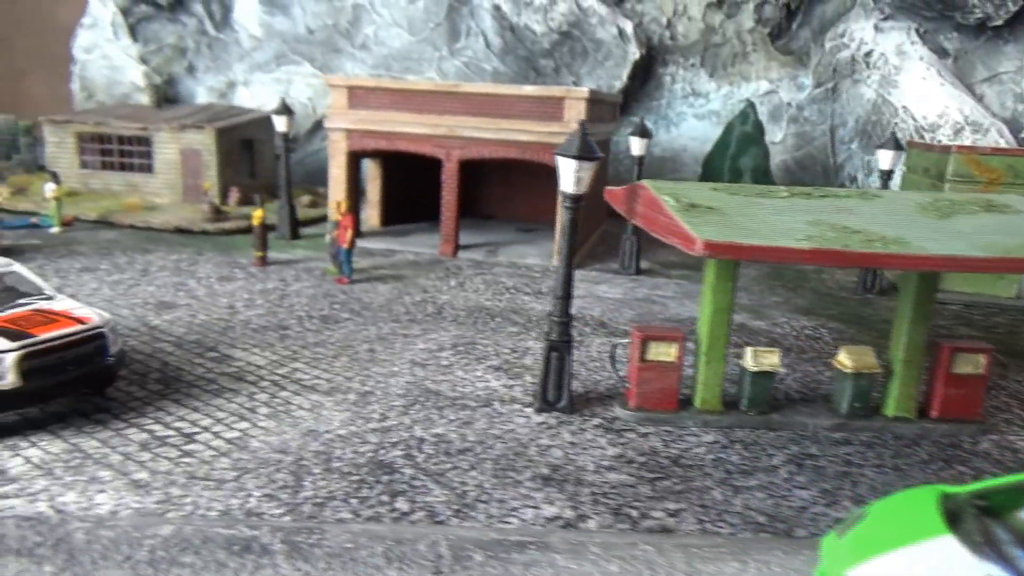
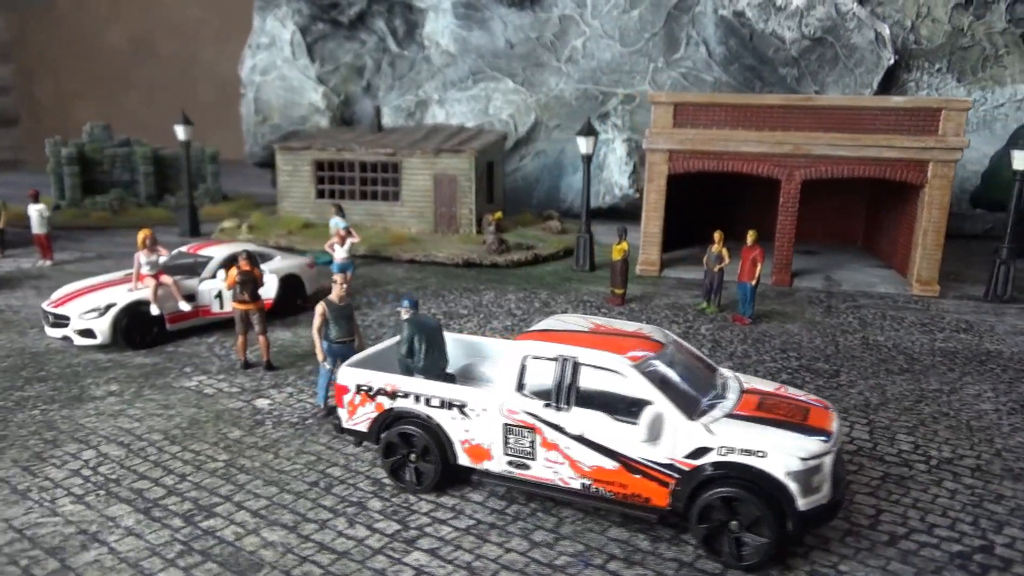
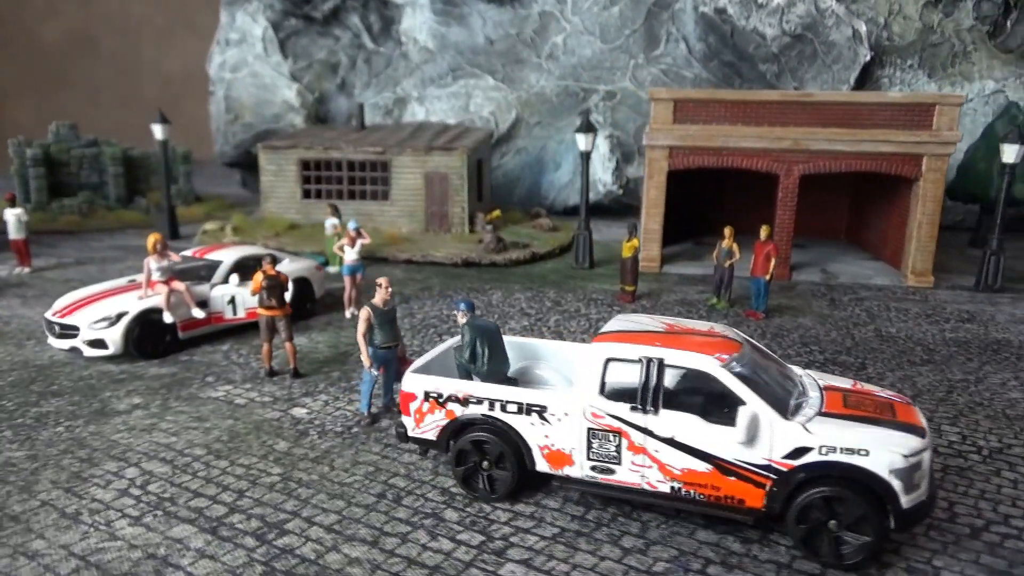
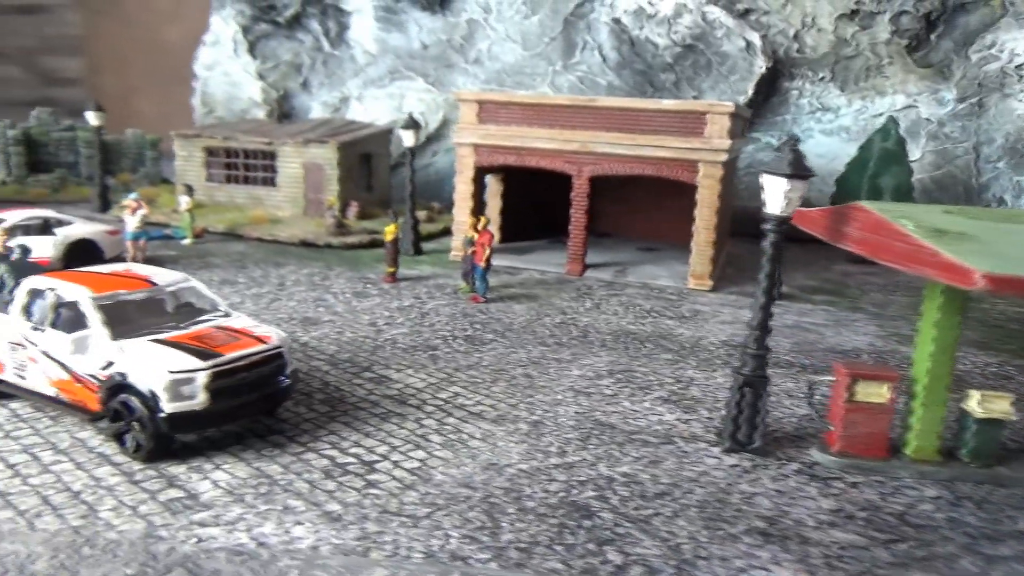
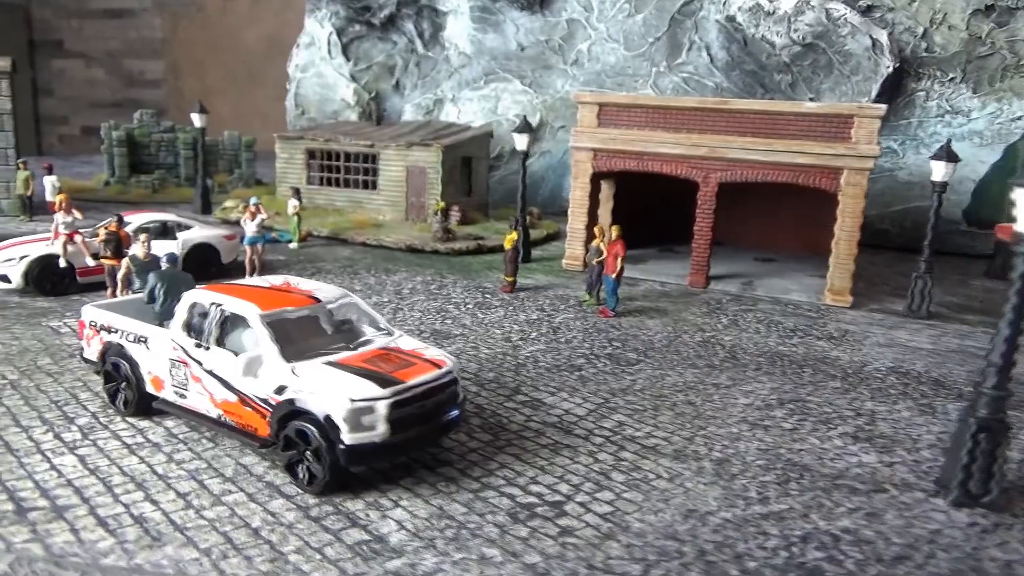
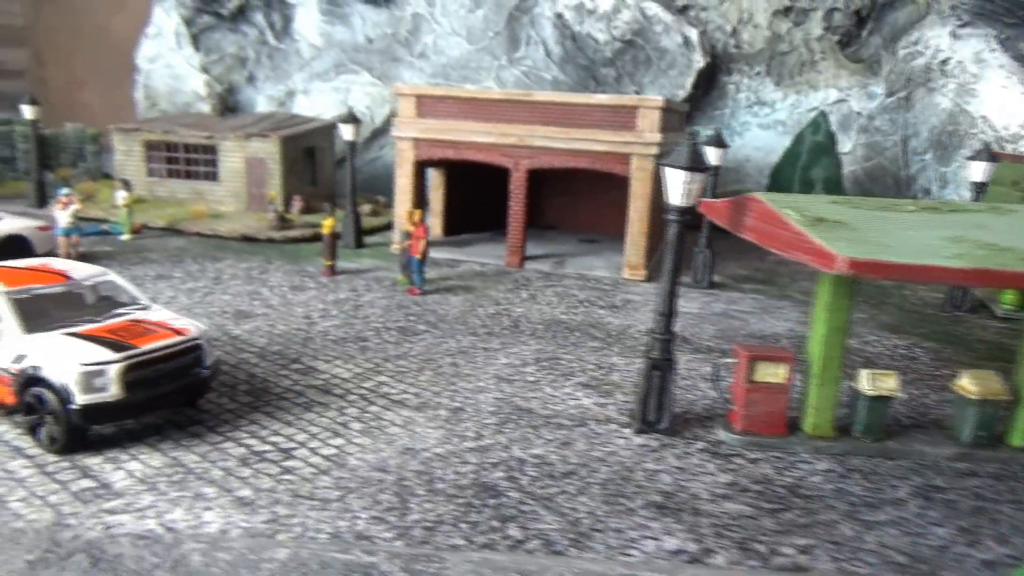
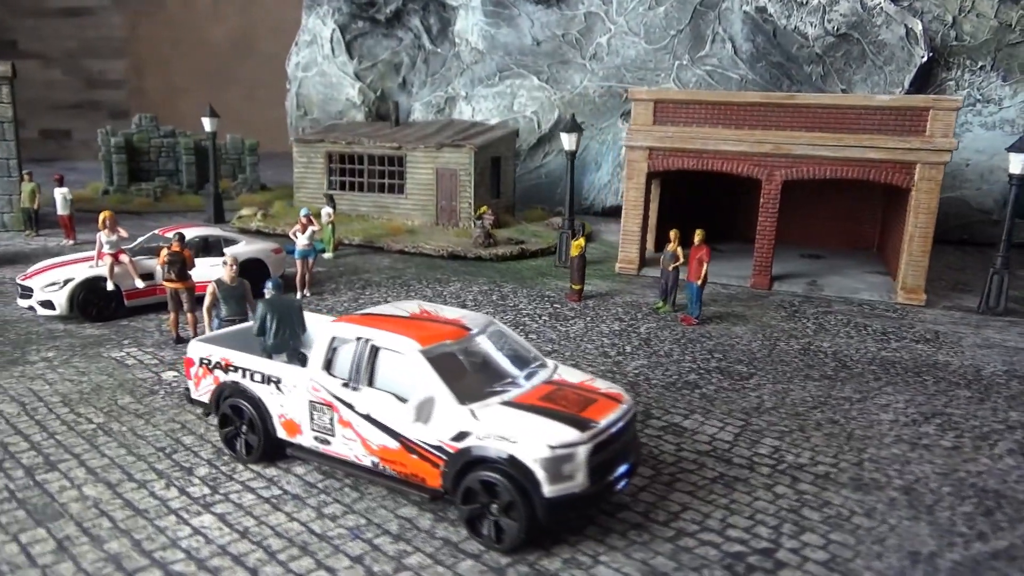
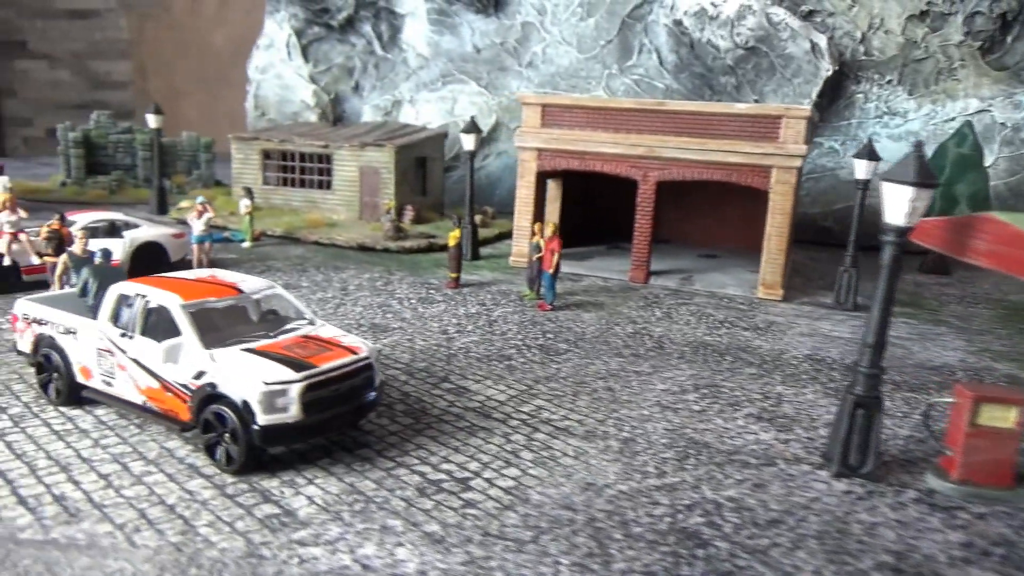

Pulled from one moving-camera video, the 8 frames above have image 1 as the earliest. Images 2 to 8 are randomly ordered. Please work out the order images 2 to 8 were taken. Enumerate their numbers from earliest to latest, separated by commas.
6, 4, 8, 5, 7, 2, 3
